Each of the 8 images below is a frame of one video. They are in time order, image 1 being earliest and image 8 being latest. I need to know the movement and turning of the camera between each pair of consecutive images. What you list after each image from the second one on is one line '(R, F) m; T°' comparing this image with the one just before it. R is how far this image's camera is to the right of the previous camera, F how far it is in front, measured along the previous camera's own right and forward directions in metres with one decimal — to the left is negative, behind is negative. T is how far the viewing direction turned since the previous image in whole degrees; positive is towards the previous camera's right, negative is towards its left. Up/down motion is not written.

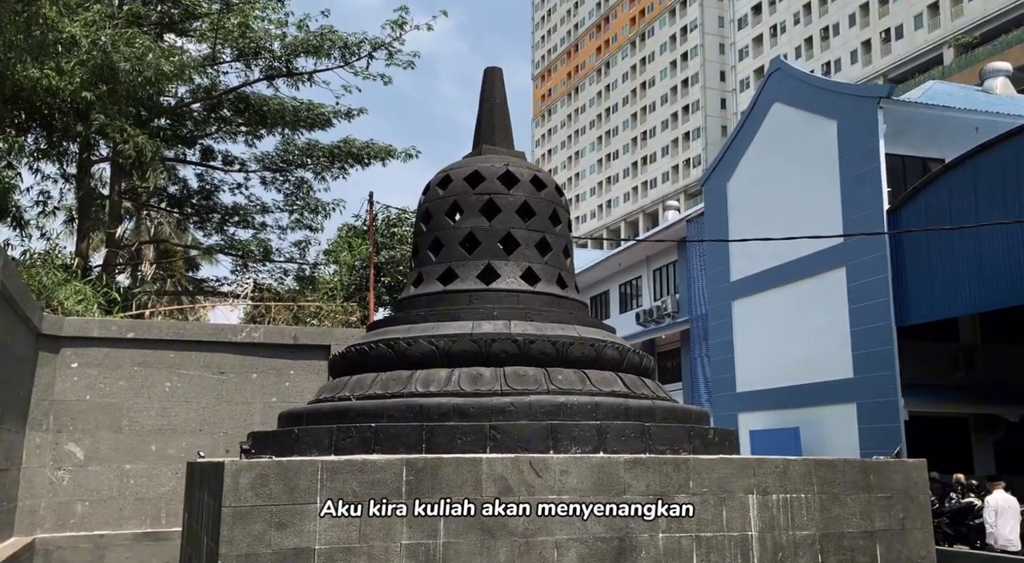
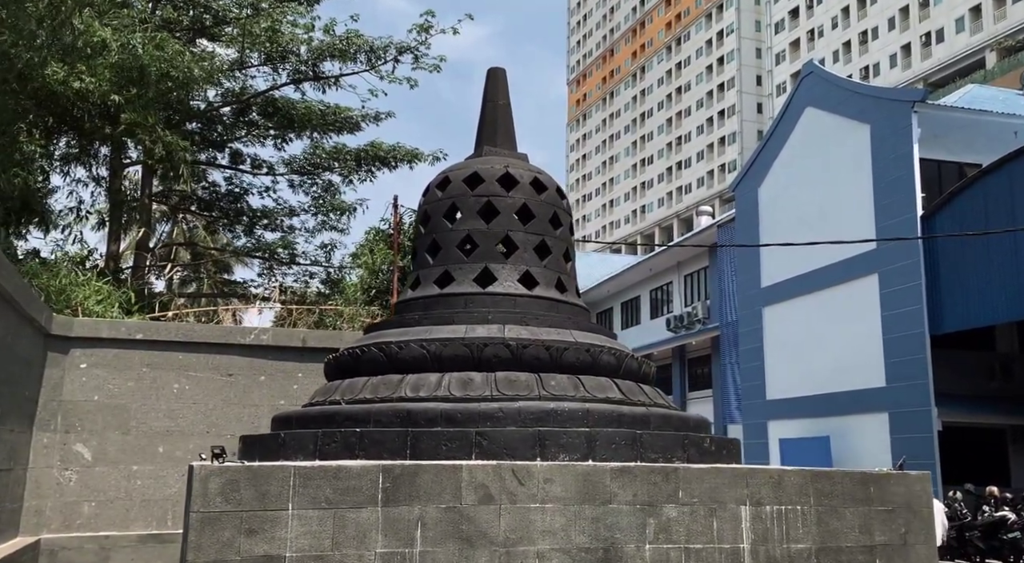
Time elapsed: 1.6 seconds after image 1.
(+0.3, +0.1) m; -2°
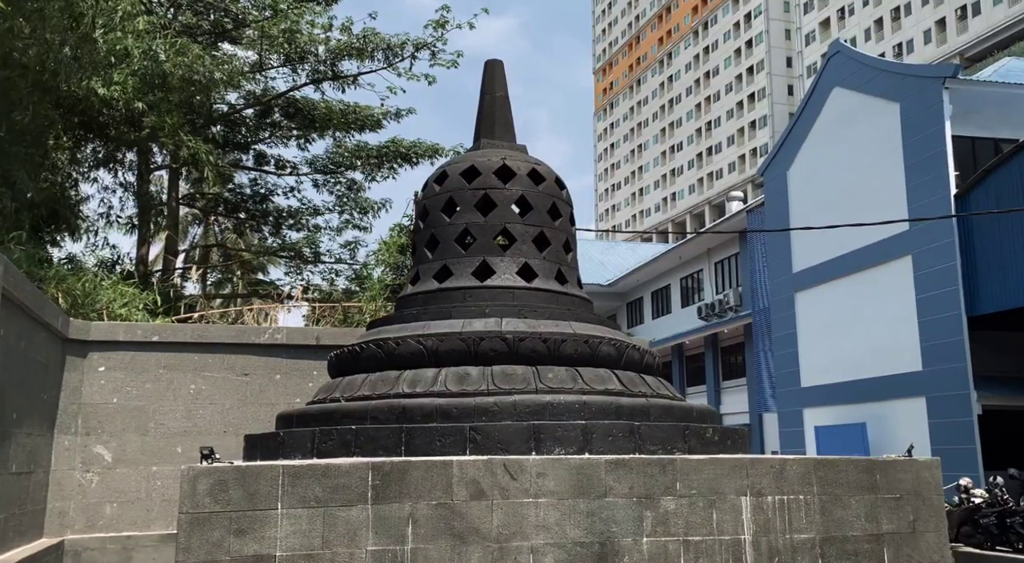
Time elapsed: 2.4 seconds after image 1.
(+0.3, +0.1) m; -2°
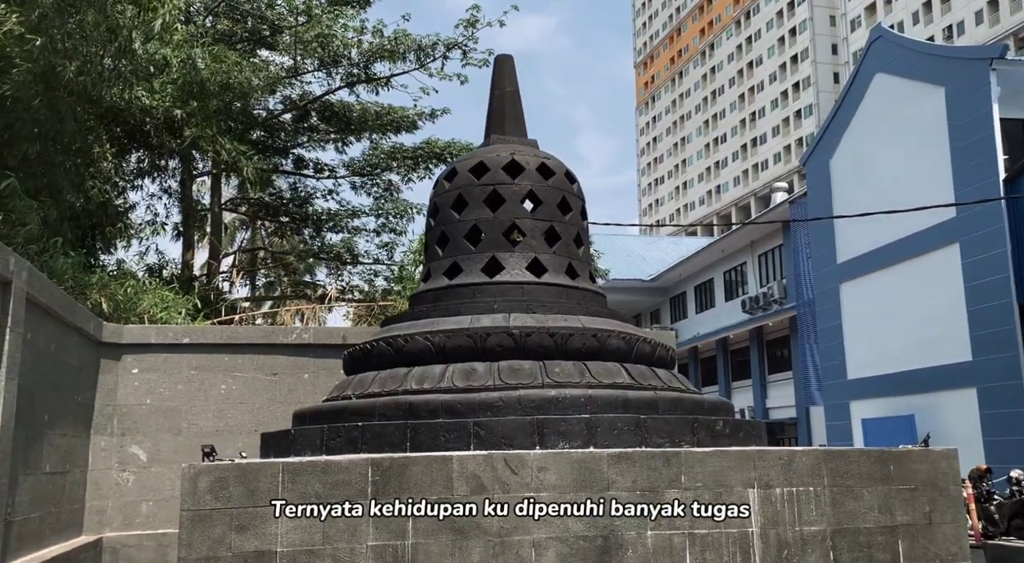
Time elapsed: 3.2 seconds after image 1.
(+0.3, 0.0) m; -3°
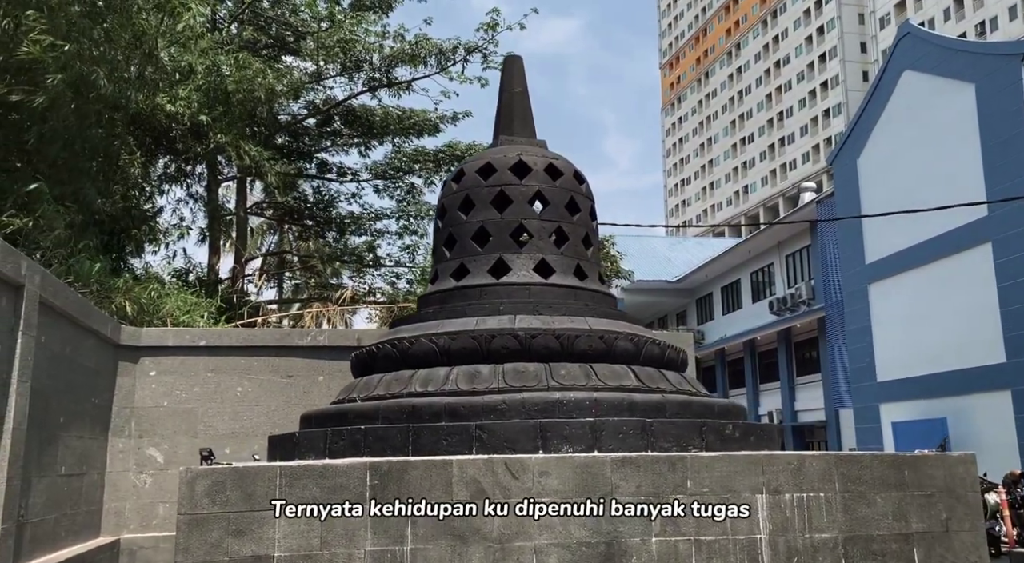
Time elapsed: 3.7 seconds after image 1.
(+0.2, +0.1) m; -2°
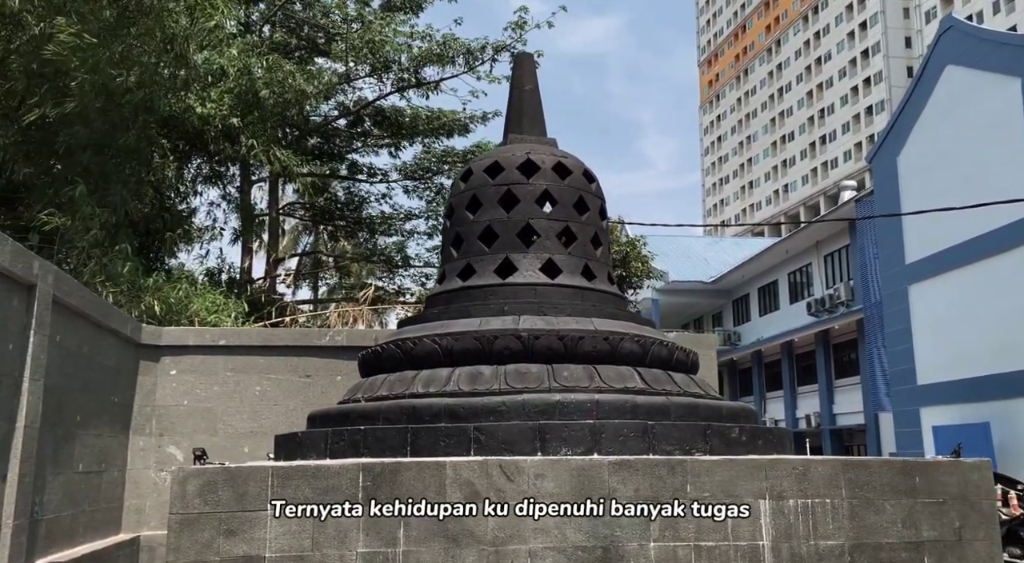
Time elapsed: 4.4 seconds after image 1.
(+0.2, +0.1) m; -2°
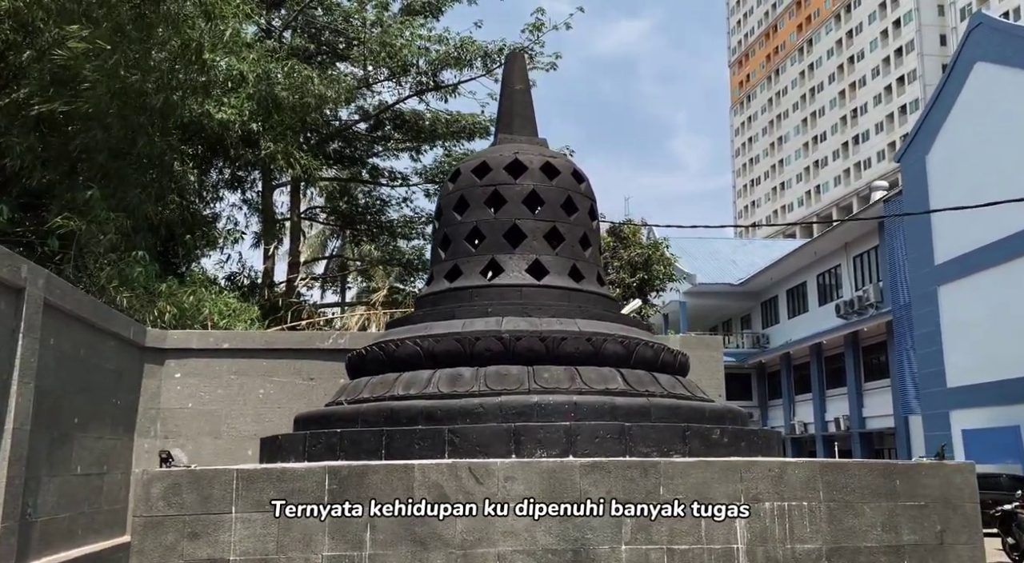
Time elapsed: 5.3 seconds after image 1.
(+0.3, 0.0) m; -2°
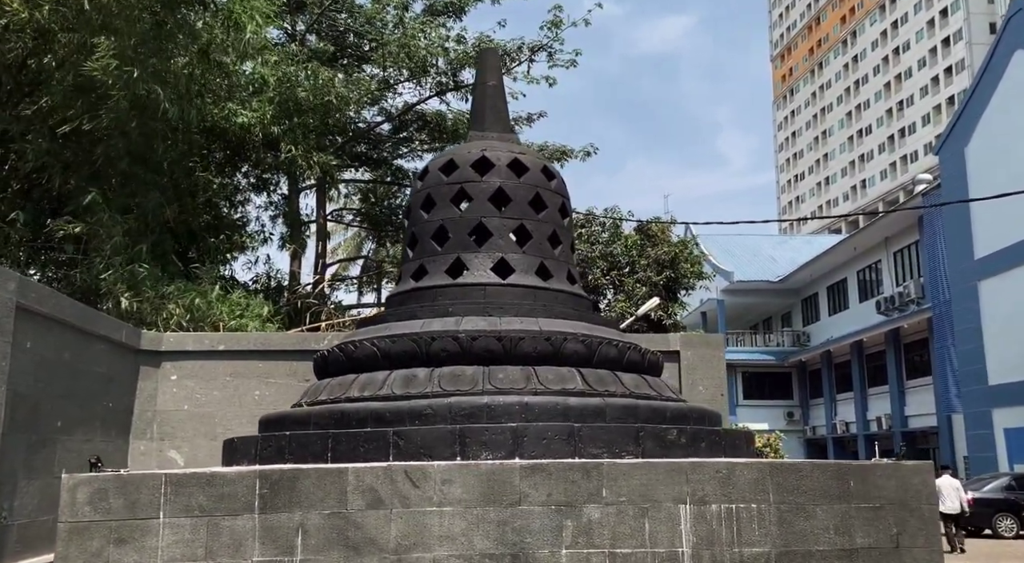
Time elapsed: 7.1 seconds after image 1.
(+0.6, +0.1) m; -3°
